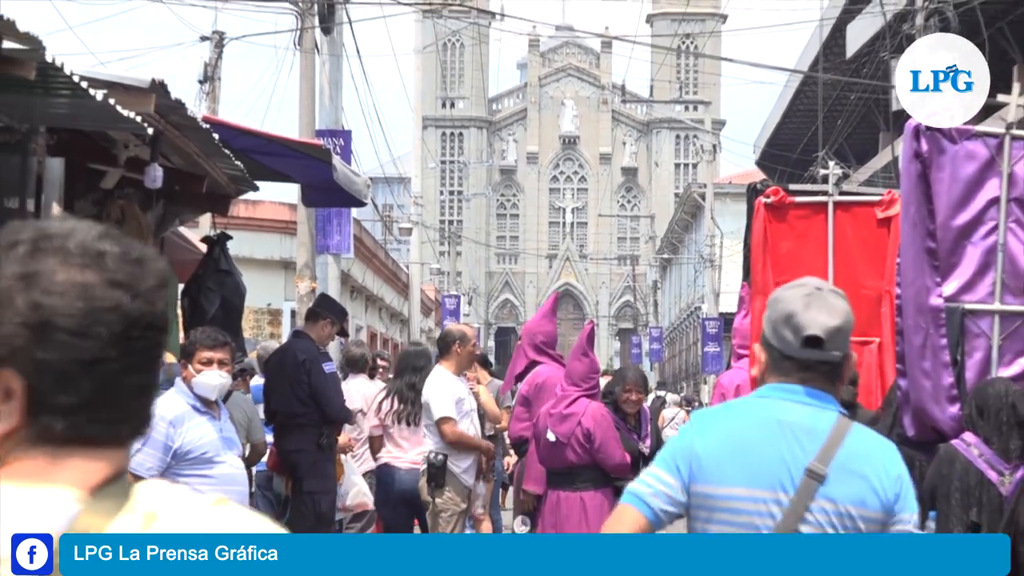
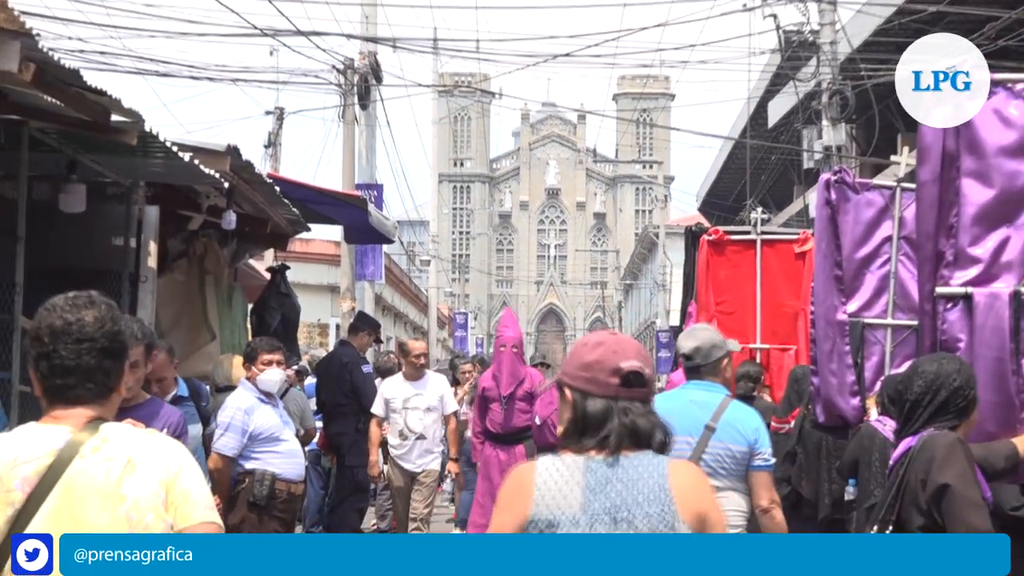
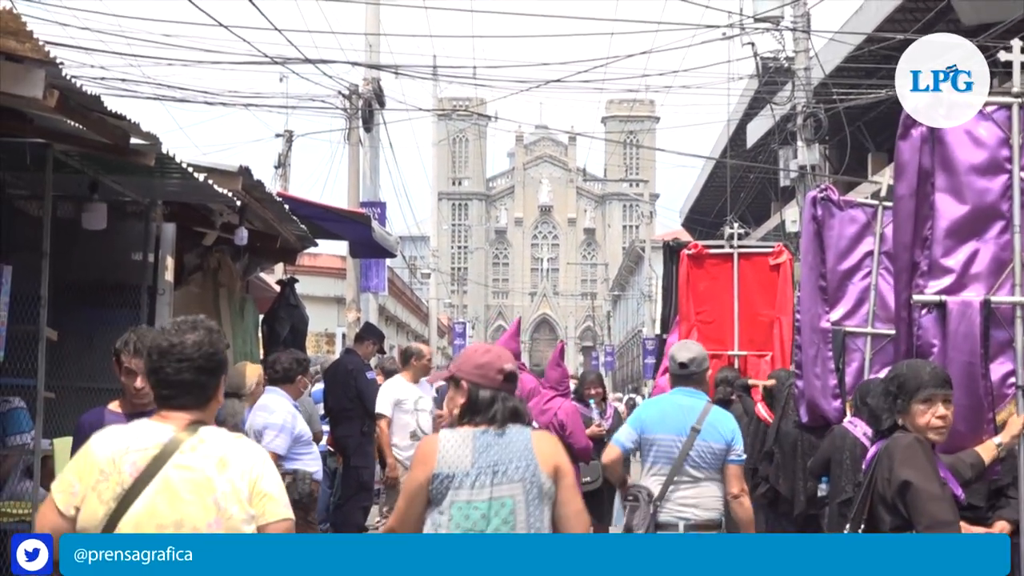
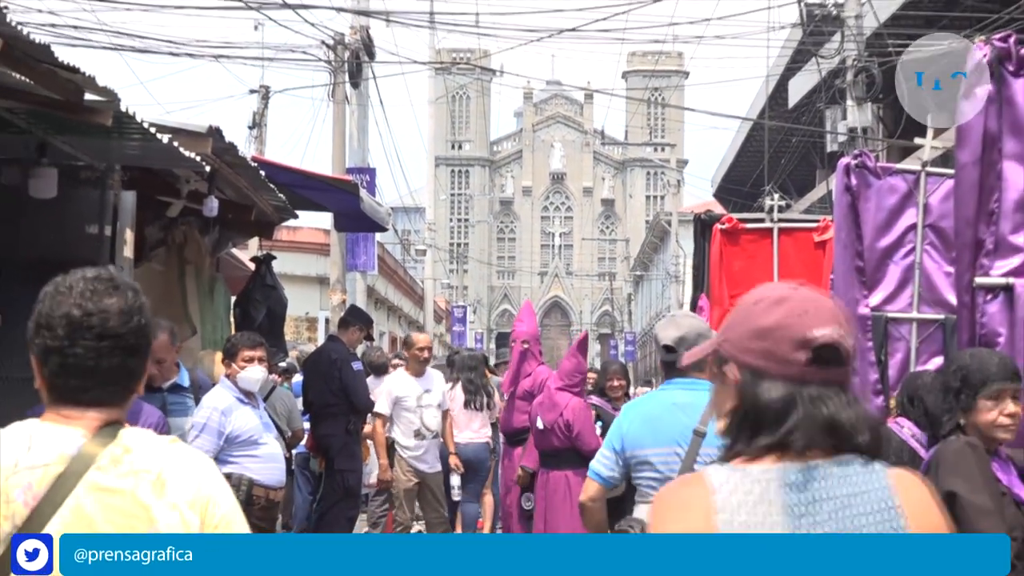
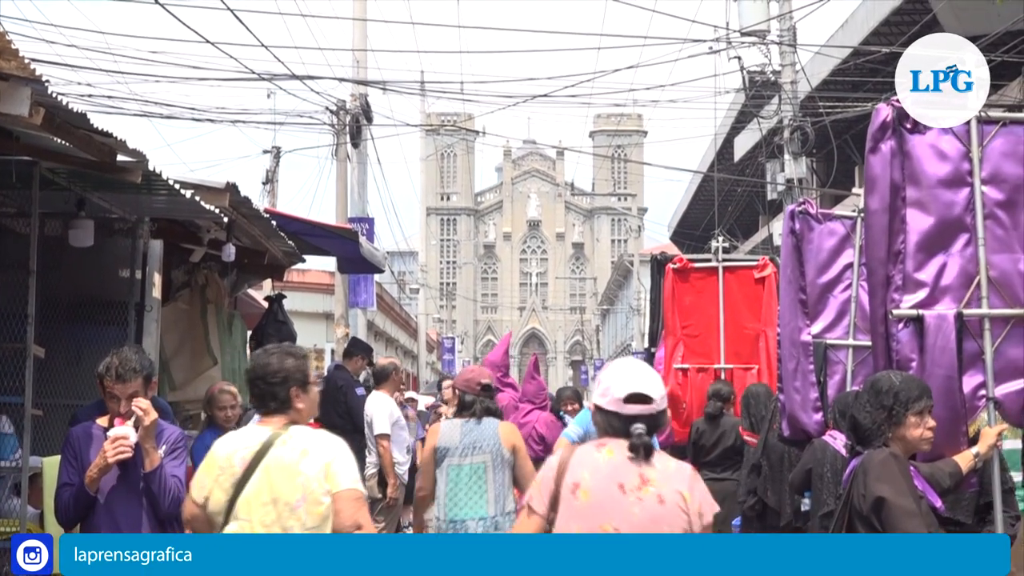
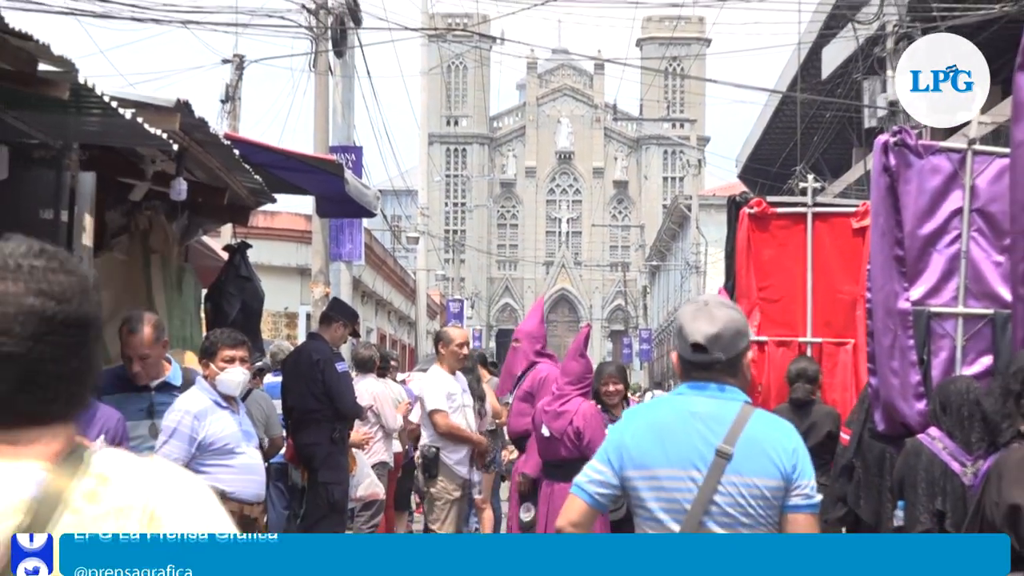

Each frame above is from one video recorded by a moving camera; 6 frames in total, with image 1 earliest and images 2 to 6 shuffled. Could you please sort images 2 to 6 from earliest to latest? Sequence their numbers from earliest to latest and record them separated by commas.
6, 4, 2, 3, 5
